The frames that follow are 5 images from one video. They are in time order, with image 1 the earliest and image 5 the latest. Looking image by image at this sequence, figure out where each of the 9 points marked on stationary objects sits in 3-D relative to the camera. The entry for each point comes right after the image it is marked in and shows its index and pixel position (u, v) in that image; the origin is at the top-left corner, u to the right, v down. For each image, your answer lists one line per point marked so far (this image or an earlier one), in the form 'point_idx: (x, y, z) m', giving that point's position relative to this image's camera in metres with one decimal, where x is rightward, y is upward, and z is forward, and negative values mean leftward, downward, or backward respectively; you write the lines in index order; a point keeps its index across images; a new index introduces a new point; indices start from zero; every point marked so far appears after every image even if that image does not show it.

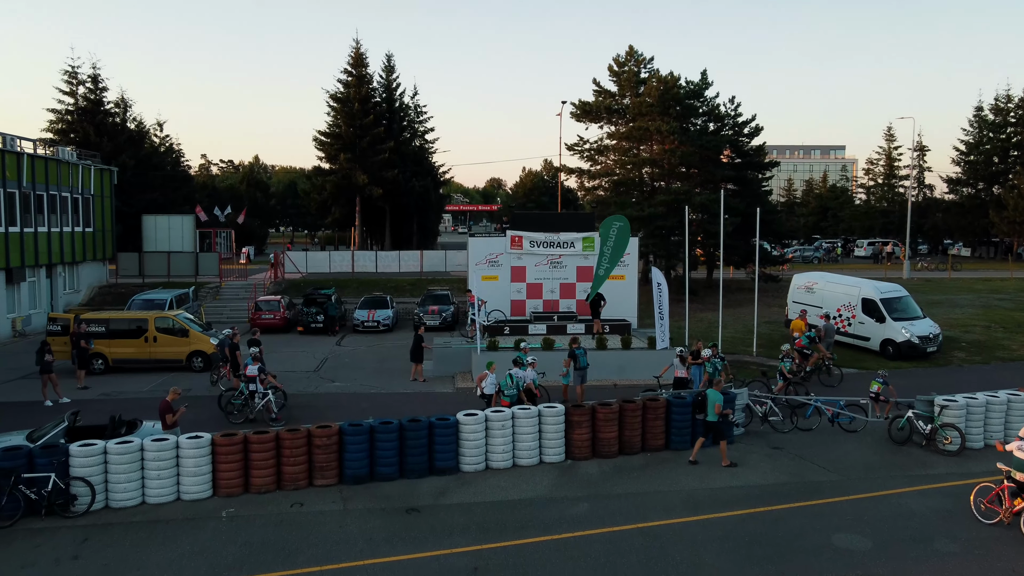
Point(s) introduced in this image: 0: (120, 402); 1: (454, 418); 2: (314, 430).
0: (-8.2, -2.3, +16.3) m
1: (-0.9, -2.0, +11.7) m
2: (-2.8, -2.0, +11.0) m
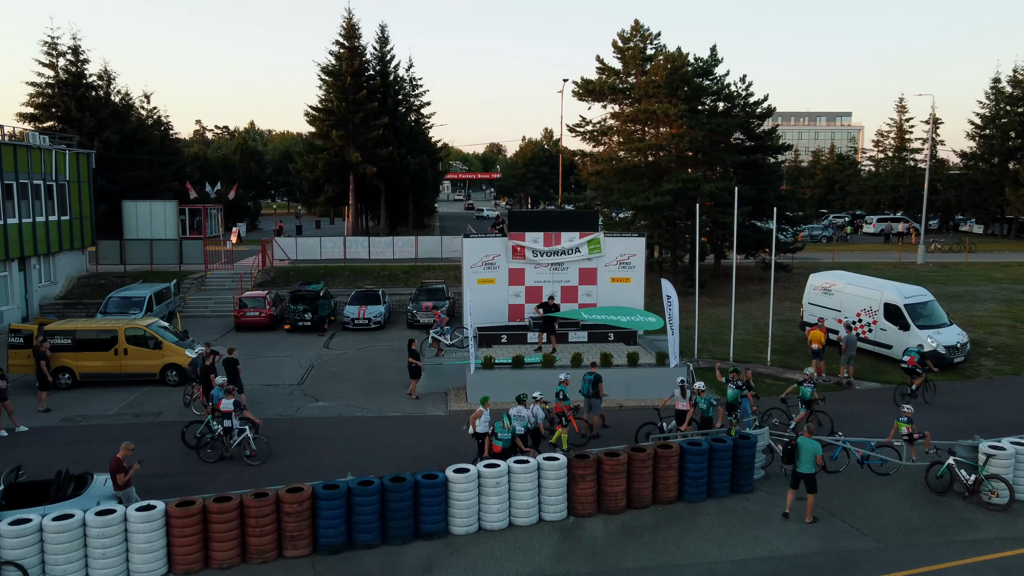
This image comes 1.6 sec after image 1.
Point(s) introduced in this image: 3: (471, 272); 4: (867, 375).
0: (-8.2, -2.7, +15.0) m
1: (-0.9, -2.5, +10.4) m
2: (-2.8, -2.6, +9.7) m
3: (-1.0, +0.4, +19.7) m
4: (+8.5, -2.1, +18.7) m
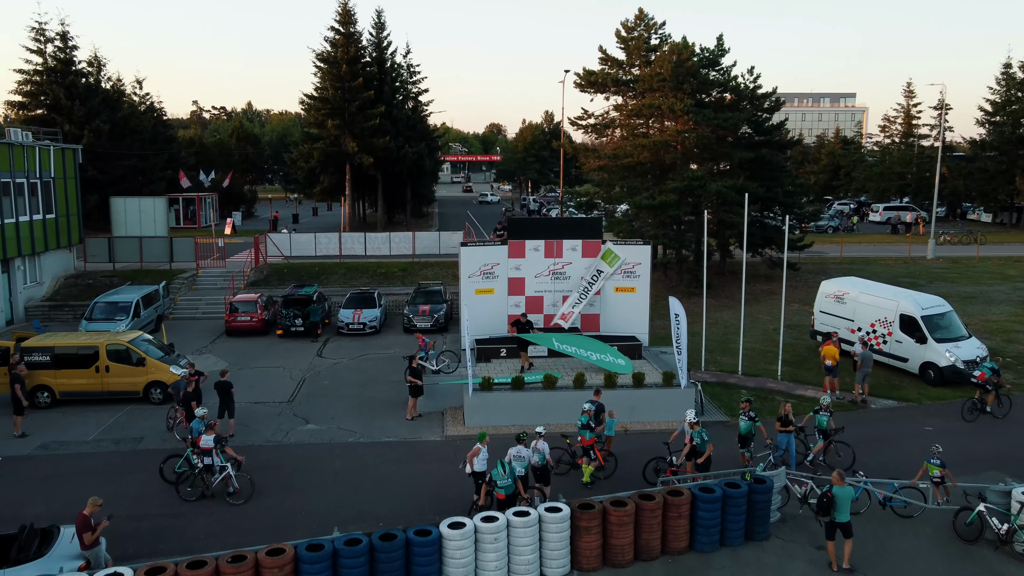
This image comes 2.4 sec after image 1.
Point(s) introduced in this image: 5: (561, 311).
0: (-8.2, -3.1, +14.3) m
1: (-0.9, -3.0, +9.7) m
2: (-2.9, -3.1, +9.0) m
3: (-1.0, +0.2, +18.8) m
4: (+8.5, -2.3, +17.9) m
5: (+1.2, -0.6, +19.3) m
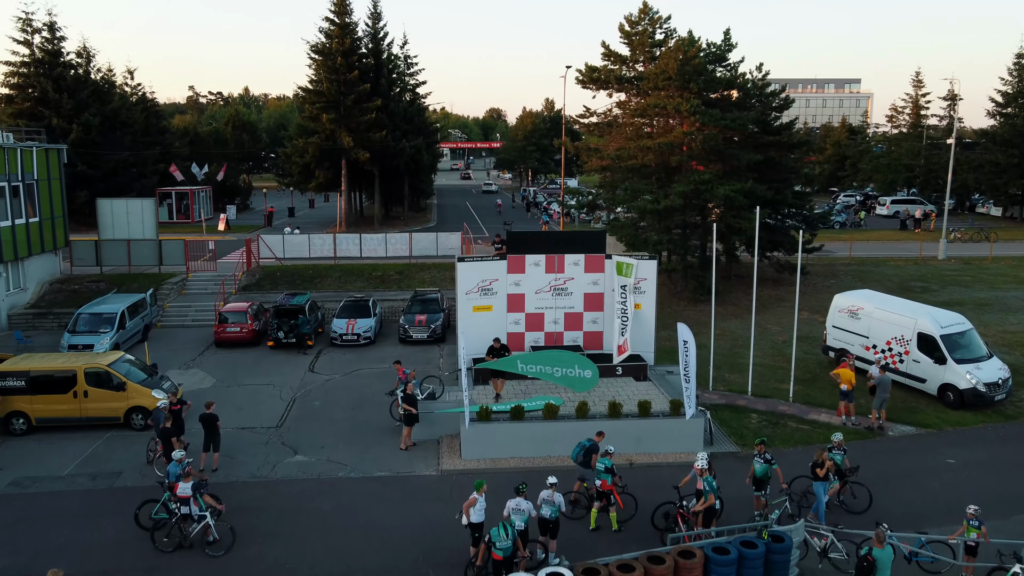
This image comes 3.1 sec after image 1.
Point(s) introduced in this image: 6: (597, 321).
0: (-8.3, -3.5, +13.5) m
1: (-0.9, -3.6, +8.9) m
2: (-2.9, -3.7, +8.2) m
3: (-1.1, -0.2, +17.9) m
4: (+8.5, -2.7, +17.1) m
5: (+1.2, -1.0, +18.4) m
6: (+2.0, -0.8, +18.5) m
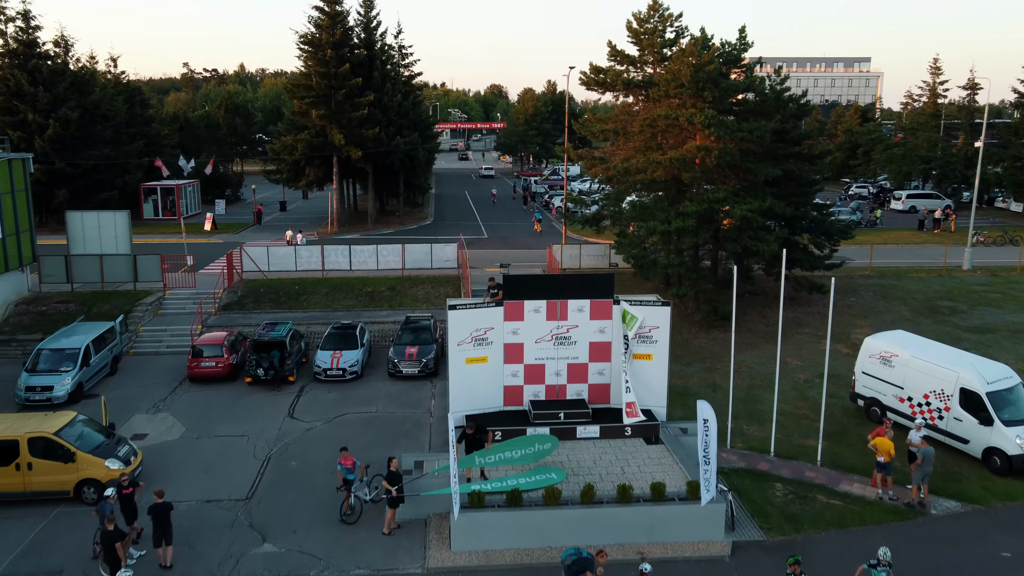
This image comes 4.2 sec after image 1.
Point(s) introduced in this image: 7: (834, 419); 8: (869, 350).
0: (-8.3, -4.7, +11.7) m
1: (-1.0, -4.9, +7.2) m
2: (-2.9, -5.0, +6.4) m
3: (-1.1, -1.3, +16.1) m
4: (+8.4, -3.8, +15.3) m
5: (+1.1, -2.0, +16.6) m
6: (+1.9, -1.8, +16.7) m
7: (+7.5, -3.0, +18.3) m
8: (+8.3, -1.4, +18.2) m
